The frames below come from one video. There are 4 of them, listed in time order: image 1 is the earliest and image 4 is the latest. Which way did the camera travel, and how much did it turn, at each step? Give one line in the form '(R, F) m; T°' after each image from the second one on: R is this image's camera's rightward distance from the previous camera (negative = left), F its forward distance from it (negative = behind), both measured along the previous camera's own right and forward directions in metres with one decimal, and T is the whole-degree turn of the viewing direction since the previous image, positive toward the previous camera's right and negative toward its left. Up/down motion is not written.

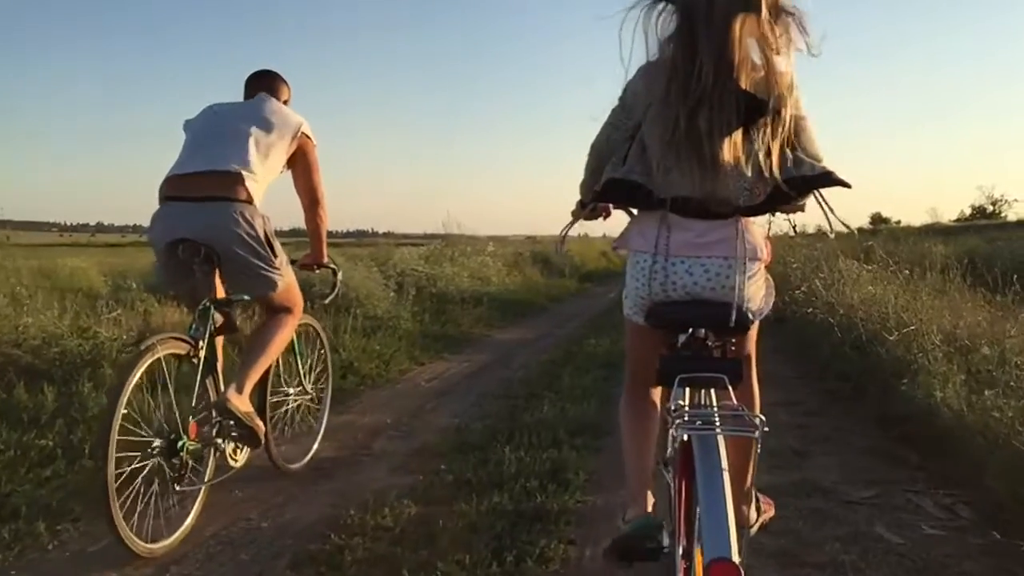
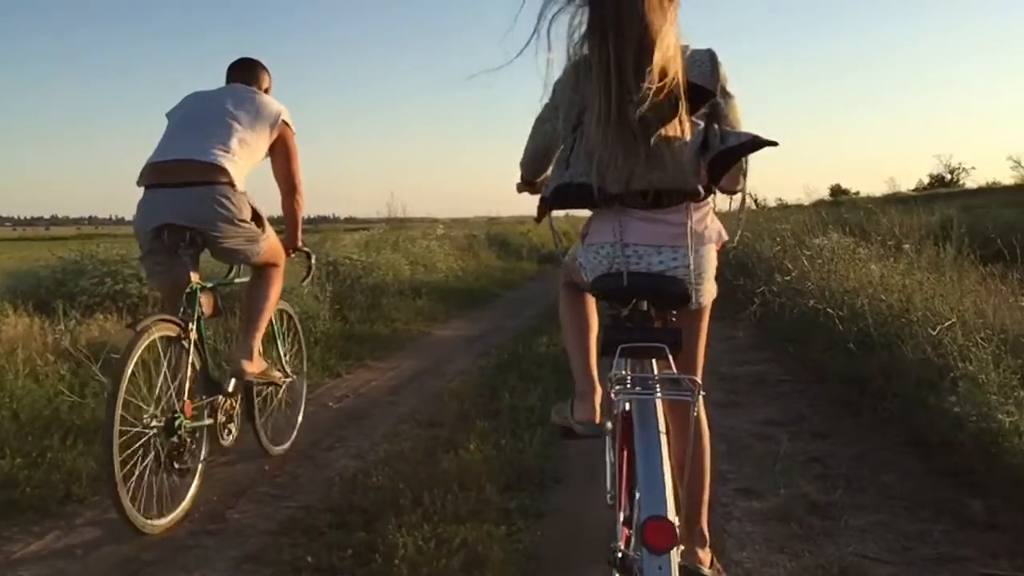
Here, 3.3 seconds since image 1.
(+0.3, +1.6) m; +2°
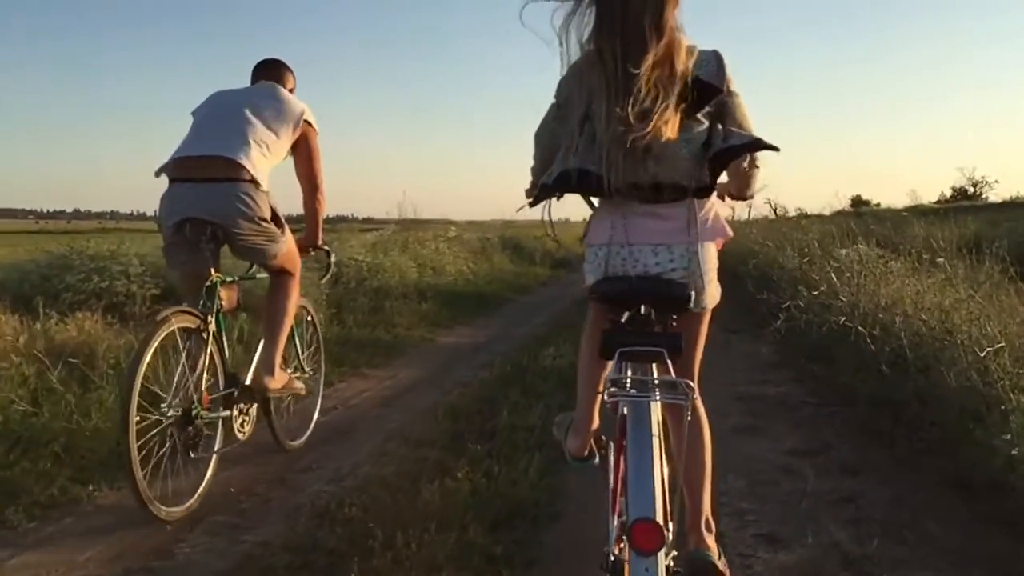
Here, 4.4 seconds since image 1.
(+0.1, +0.5) m; -1°
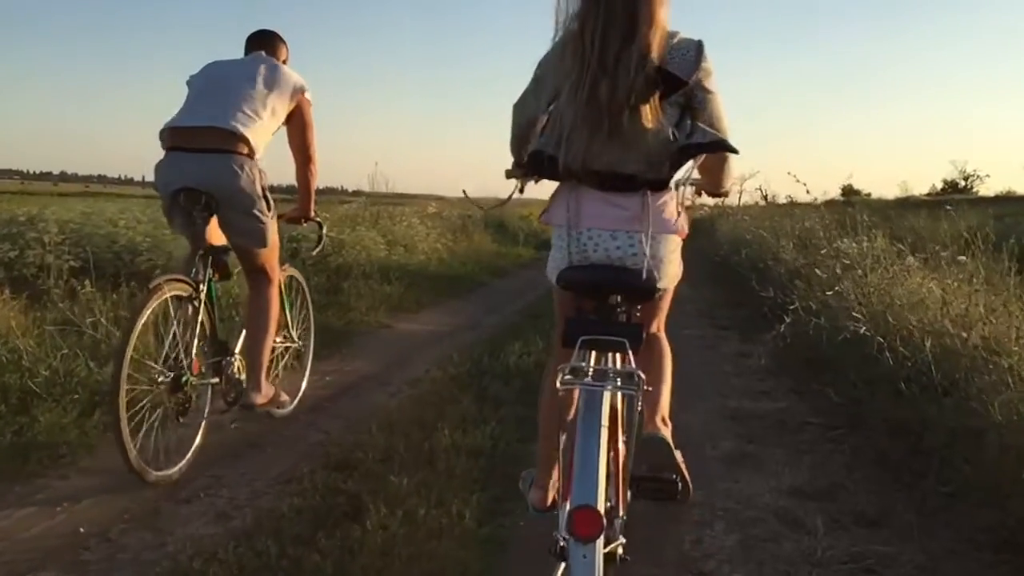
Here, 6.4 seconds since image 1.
(+0.2, +1.0) m; +1°
